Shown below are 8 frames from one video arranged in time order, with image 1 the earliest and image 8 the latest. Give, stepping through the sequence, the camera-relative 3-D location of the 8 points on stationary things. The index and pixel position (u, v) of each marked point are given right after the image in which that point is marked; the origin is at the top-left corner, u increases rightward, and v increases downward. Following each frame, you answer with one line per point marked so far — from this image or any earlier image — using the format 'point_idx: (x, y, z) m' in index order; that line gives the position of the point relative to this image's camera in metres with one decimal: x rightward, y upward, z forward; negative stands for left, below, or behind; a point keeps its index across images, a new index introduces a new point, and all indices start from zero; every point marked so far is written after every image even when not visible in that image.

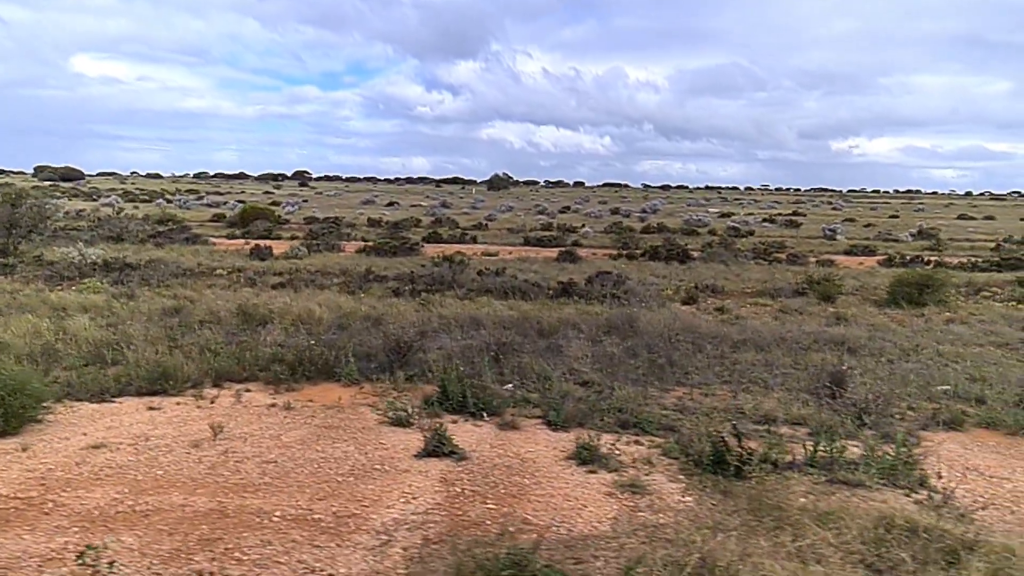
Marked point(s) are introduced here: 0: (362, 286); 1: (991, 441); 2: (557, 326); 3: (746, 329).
0: (-4.3, +0.1, +18.8) m
1: (+5.9, -1.9, +8.0) m
2: (+0.9, -0.8, +13.1) m
3: (+5.0, -0.9, +14.2) m
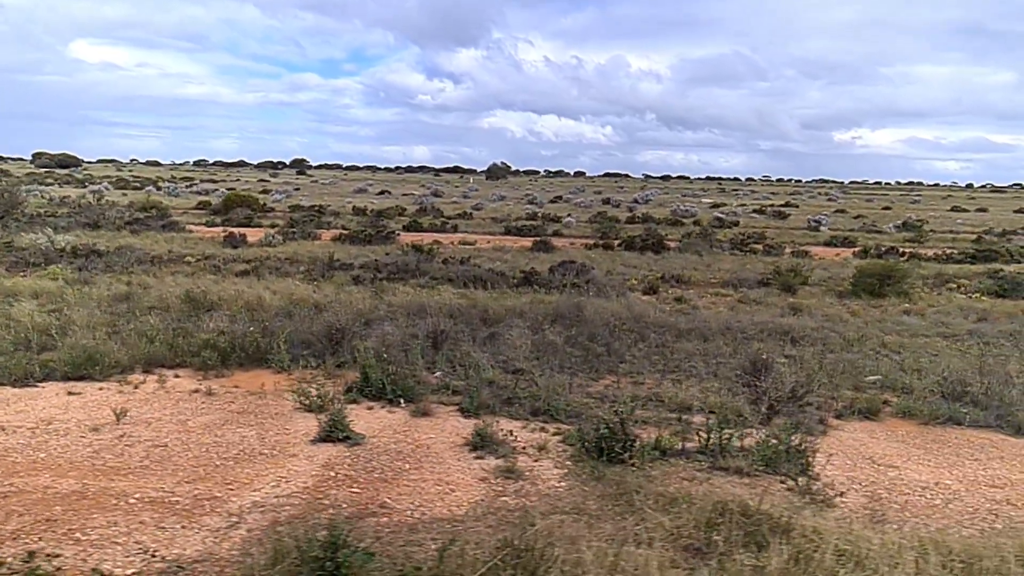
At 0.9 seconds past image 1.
0: (-5.4, +0.4, +18.8) m
1: (+4.8, -1.8, +8.1) m
2: (-0.2, -0.5, +13.2) m
3: (+4.0, -0.7, +14.2) m
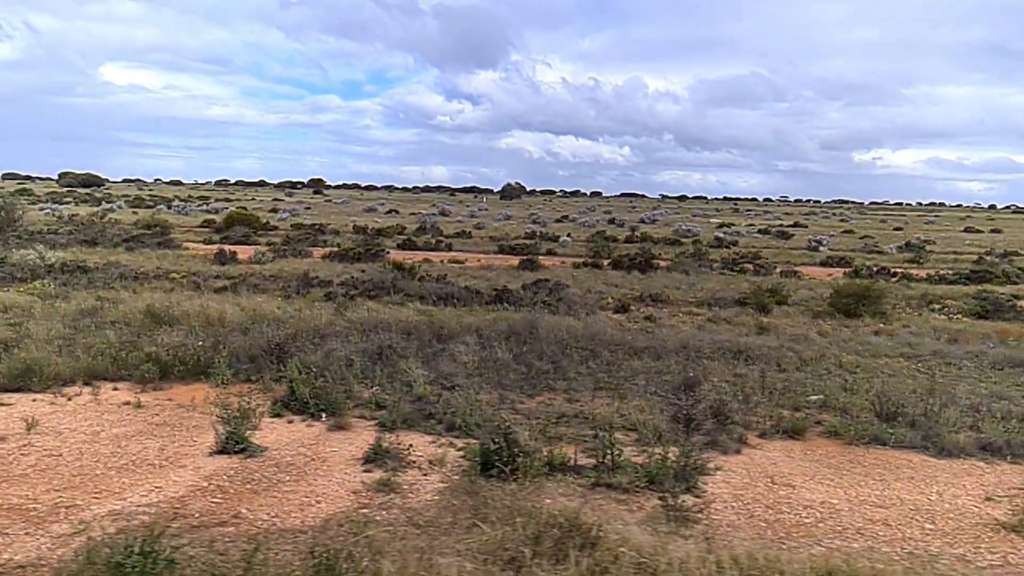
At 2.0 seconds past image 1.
0: (-6.1, -0.1, +19.0) m
1: (+3.7, -2.0, +8.0) m
2: (-1.1, -0.9, +13.2) m
3: (+3.1, -1.1, +14.2) m
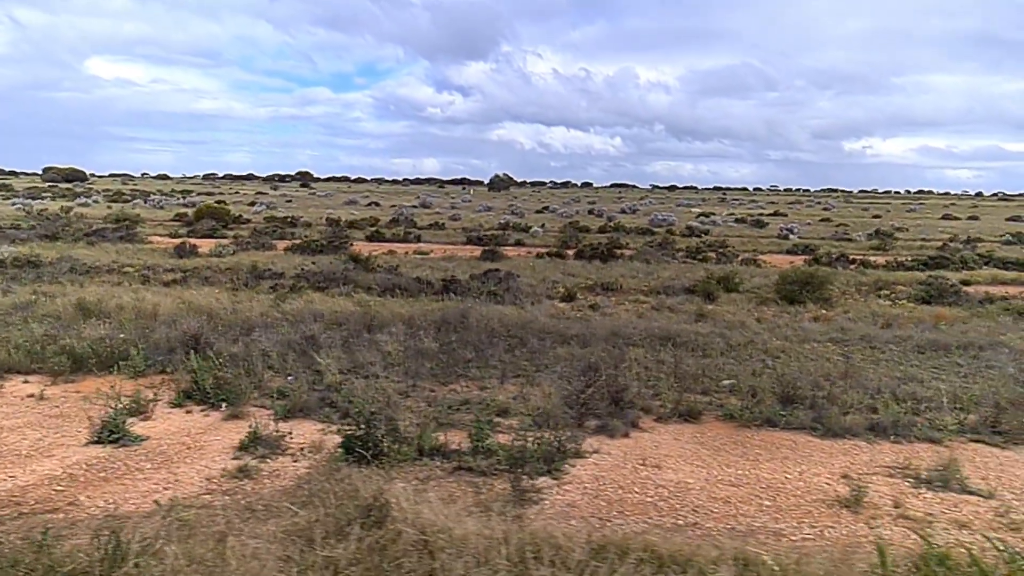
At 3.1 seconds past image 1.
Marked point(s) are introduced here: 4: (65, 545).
0: (-7.6, +0.2, +19.0) m
1: (+2.4, -1.8, +8.1) m
2: (-2.5, -0.7, +13.3) m
3: (+1.7, -0.8, +14.3) m
4: (-2.7, -1.6, +4.0) m
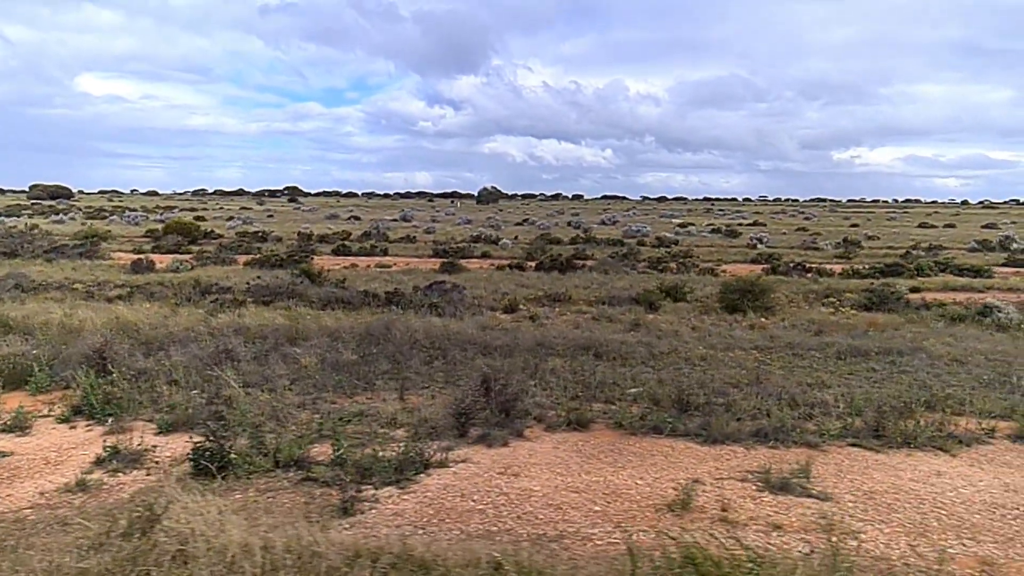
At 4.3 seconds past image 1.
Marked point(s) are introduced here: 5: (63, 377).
0: (-9.2, -0.3, +18.9) m
1: (+1.0, -1.9, +8.2) m
2: (-4.0, -0.9, +13.3) m
3: (+0.1, -1.0, +14.4) m
4: (-4.1, -1.7, +4.0) m
5: (-7.1, -1.4, +10.4) m
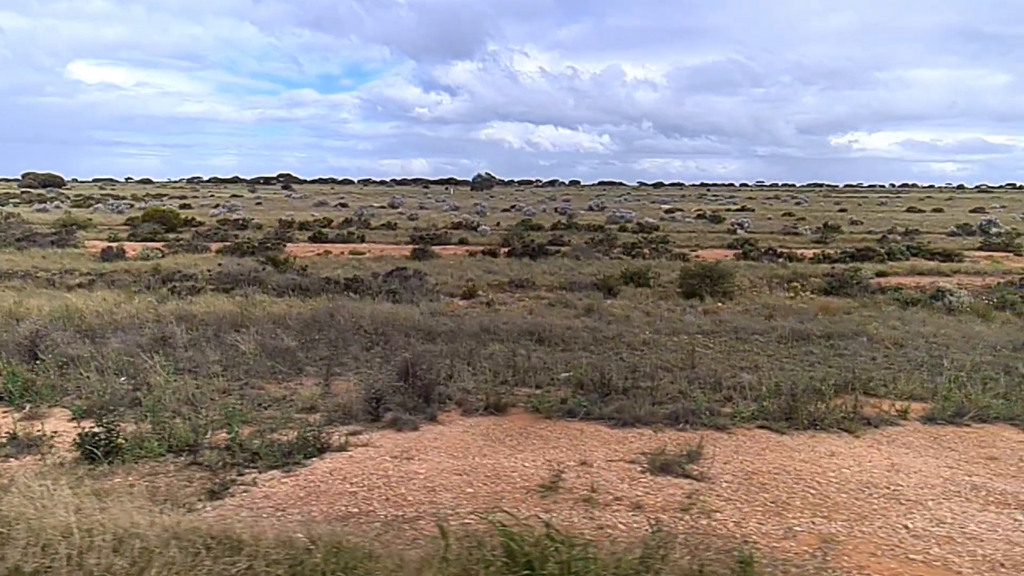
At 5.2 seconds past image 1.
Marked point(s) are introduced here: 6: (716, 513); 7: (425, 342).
0: (-10.4, +0.1, +18.9) m
1: (-0.1, -1.7, +8.2) m
2: (-5.2, -0.7, +13.3) m
3: (-1.0, -0.7, +14.4) m
4: (-5.2, -1.6, +4.0) m
5: (-8.2, -1.2, +10.4) m
6: (+1.6, -1.8, +5.2) m
7: (-1.6, -1.1, +12.5) m
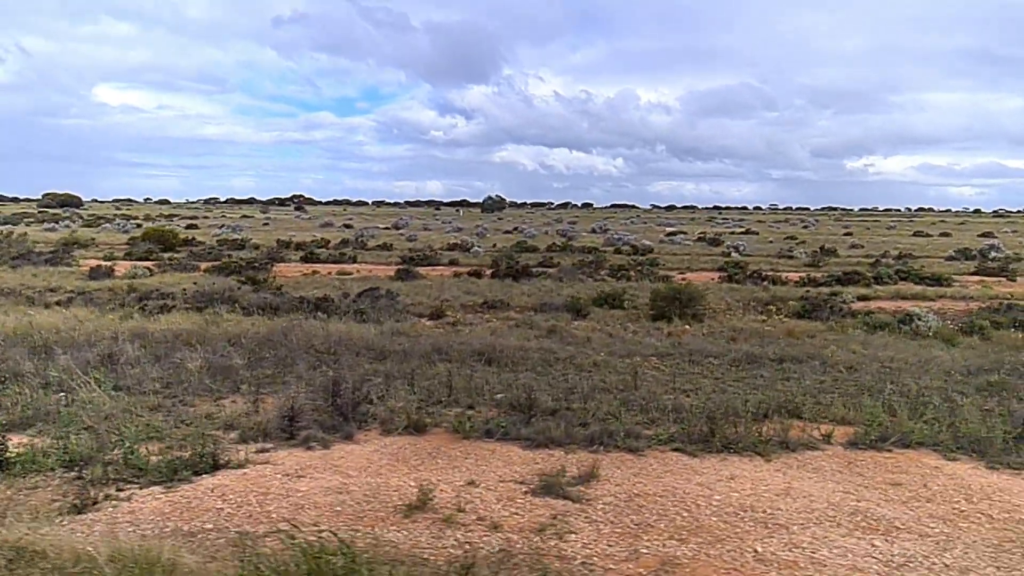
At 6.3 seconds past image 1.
0: (-11.3, -0.4, +19.1) m
1: (-1.2, -2.0, +8.2) m
2: (-6.1, -1.1, +13.4) m
3: (-2.0, -1.2, +14.5) m
4: (-6.4, -1.7, +4.1) m
5: (-9.3, -1.5, +10.6) m
6: (+0.5, -1.9, +5.1) m
7: (-2.6, -1.4, +12.5) m
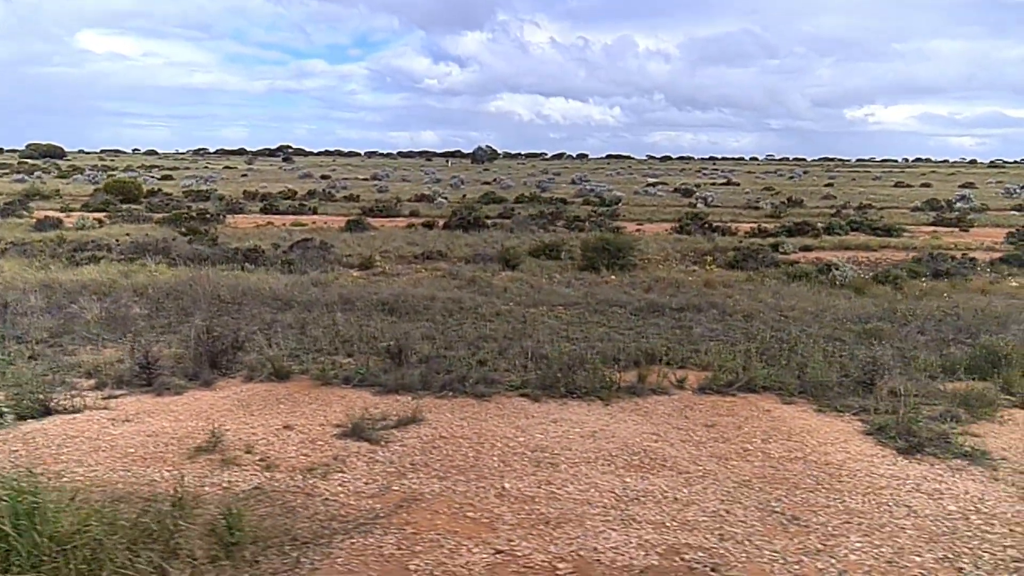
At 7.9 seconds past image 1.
0: (-13.3, +1.0, +19.1) m
1: (-3.1, -1.3, +8.4) m
2: (-8.1, 0.0, +13.5) m
3: (-3.9, -0.1, +14.6) m
4: (-8.2, -1.3, +4.3) m
5: (-11.2, -0.7, +10.7) m
6: (-1.4, -1.5, +5.3) m
7: (-4.6, -0.5, +12.6) m
